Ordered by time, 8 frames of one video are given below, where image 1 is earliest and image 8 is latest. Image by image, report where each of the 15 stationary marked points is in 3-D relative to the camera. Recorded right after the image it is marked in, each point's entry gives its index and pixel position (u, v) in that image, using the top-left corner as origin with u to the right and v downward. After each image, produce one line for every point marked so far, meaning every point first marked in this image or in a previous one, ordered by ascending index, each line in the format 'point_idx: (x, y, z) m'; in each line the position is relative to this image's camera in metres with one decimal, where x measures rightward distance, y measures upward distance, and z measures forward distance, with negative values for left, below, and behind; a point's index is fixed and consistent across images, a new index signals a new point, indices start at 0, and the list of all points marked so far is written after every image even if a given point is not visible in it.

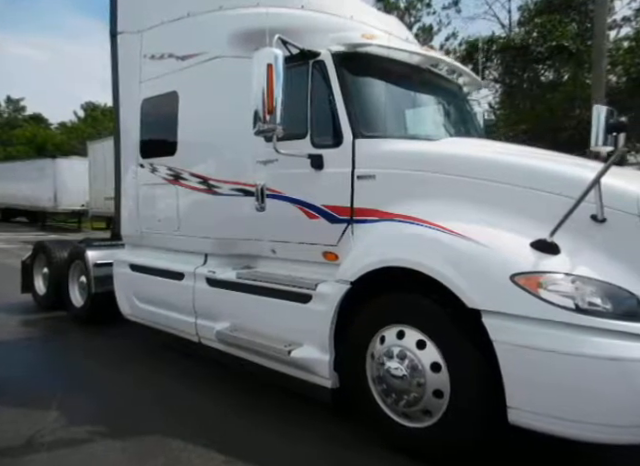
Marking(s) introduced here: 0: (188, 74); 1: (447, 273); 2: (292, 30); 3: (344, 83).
0: (-1.3, +1.5, +4.2) m
1: (+0.7, -0.2, +2.5) m
2: (-0.3, +1.6, +3.6) m
3: (+0.2, +1.1, +3.2) m
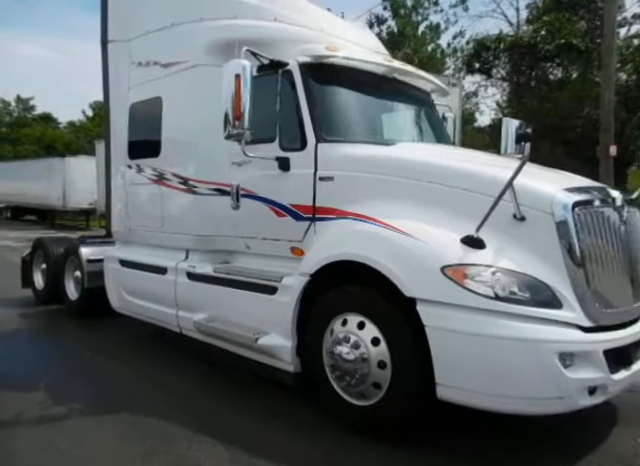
0: (-1.6, +1.5, +4.5) m
1: (+0.4, -0.2, +2.7) m
2: (-0.5, +1.6, +3.9) m
3: (-0.1, +1.1, +3.5) m
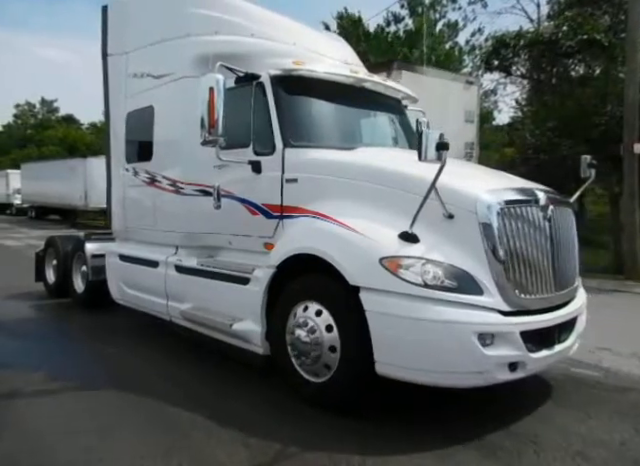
0: (-1.8, +1.6, +4.9) m
1: (+0.1, -0.2, +3.1) m
2: (-0.8, +1.7, +4.2) m
3: (-0.4, +1.2, +3.9) m
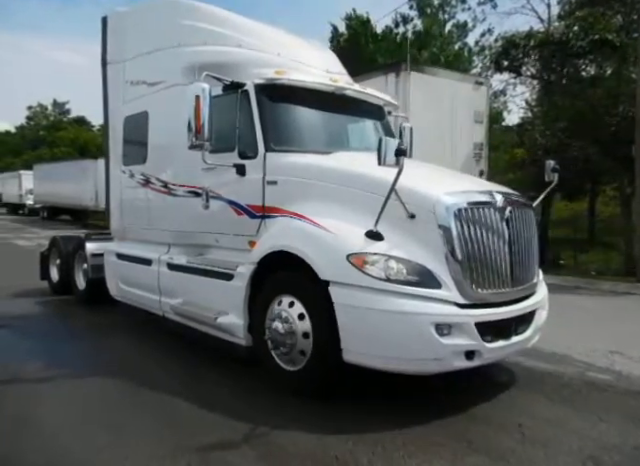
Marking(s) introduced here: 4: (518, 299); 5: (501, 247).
0: (-2.0, +1.6, +5.2) m
1: (-0.1, -0.2, +3.3) m
2: (-1.0, +1.7, +4.5) m
3: (-0.5, +1.2, +4.1) m
4: (+1.6, -0.5, +3.5) m
5: (+1.4, -0.1, +3.4) m
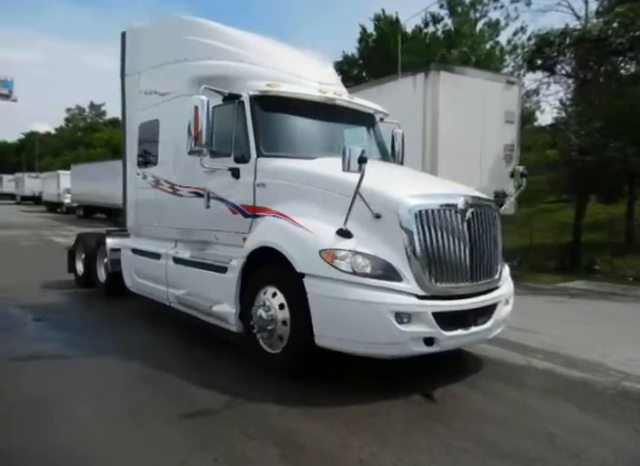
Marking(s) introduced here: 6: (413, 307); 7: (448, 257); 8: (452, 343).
0: (-2.0, +1.6, +5.7) m
1: (-0.3, -0.1, +3.7) m
2: (-1.1, +1.7, +4.9) m
3: (-0.7, +1.2, +4.6) m
4: (+1.4, -0.5, +3.8) m
5: (+1.2, -0.1, +3.7) m
6: (+0.7, -0.6, +3.4) m
7: (+1.0, -0.2, +3.6) m
8: (+1.1, -0.9, +3.6) m
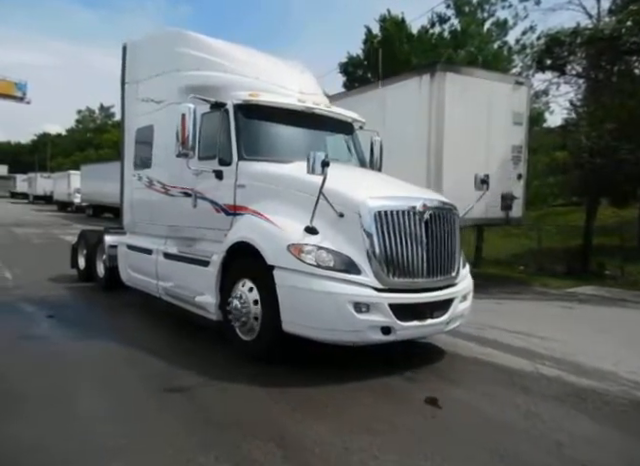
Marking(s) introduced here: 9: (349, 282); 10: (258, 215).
0: (-2.3, +1.7, +6.1) m
1: (-0.5, -0.1, +4.1) m
2: (-1.3, +1.7, +5.4) m
3: (-0.9, +1.2, +5.0) m
4: (+1.1, -0.5, +4.2) m
5: (+0.9, -0.1, +4.1) m
6: (+0.4, -0.5, +3.8) m
7: (+0.8, -0.2, +4.0) m
8: (+0.8, -0.9, +4.0) m
9: (+0.3, -0.4, +3.8) m
10: (-0.6, +0.2, +4.4) m
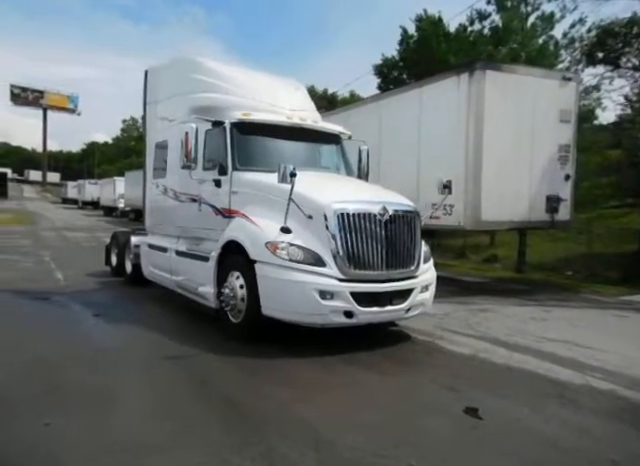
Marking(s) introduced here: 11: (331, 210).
0: (-2.4, +1.6, +7.1) m
1: (-0.8, -0.1, +4.9) m
2: (-1.5, +1.7, +6.2) m
3: (-1.1, +1.2, +5.8) m
4: (+0.8, -0.5, +4.9) m
5: (+0.6, -0.1, +4.8) m
6: (+0.1, -0.5, +4.5) m
7: (+0.5, -0.2, +4.7) m
8: (+0.5, -0.9, +4.7) m
9: (-0.1, -0.4, +4.5) m
10: (-0.9, +0.2, +5.2) m
11: (+0.1, +0.2, +4.7) m
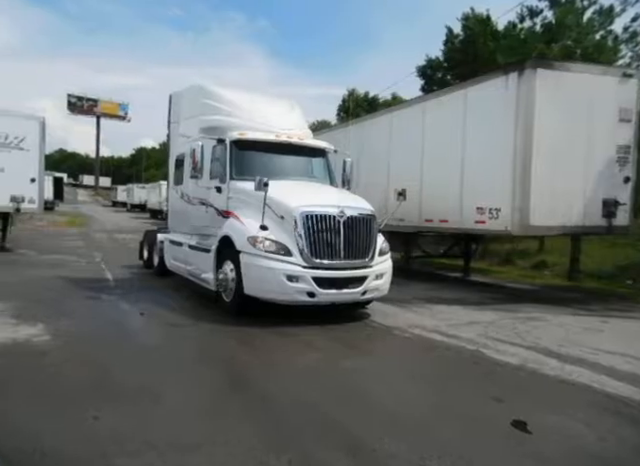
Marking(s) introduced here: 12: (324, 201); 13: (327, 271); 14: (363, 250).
0: (-2.6, +1.7, +8.5) m
1: (-1.2, -0.1, +6.2) m
2: (-1.8, +1.8, +7.6) m
3: (-1.4, +1.3, +7.1) m
4: (+0.4, -0.5, +6.0) m
5: (+0.2, 0.0, +5.9) m
6: (-0.3, -0.5, +5.7) m
7: (+0.1, -0.1, +5.9) m
8: (+0.1, -0.8, +5.8) m
9: (-0.5, -0.4, +5.8) m
10: (-1.2, +0.2, +6.5) m
11: (-0.3, +0.3, +5.9) m
12: (+0.1, +0.4, +6.2) m
13: (+0.1, -0.5, +5.8) m
14: (+0.6, -0.2, +6.1) m
